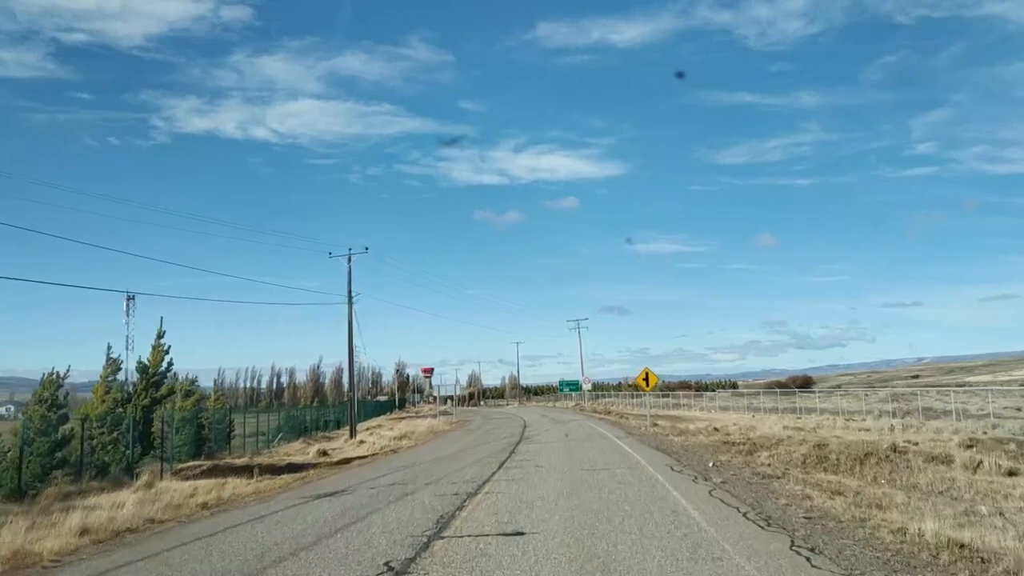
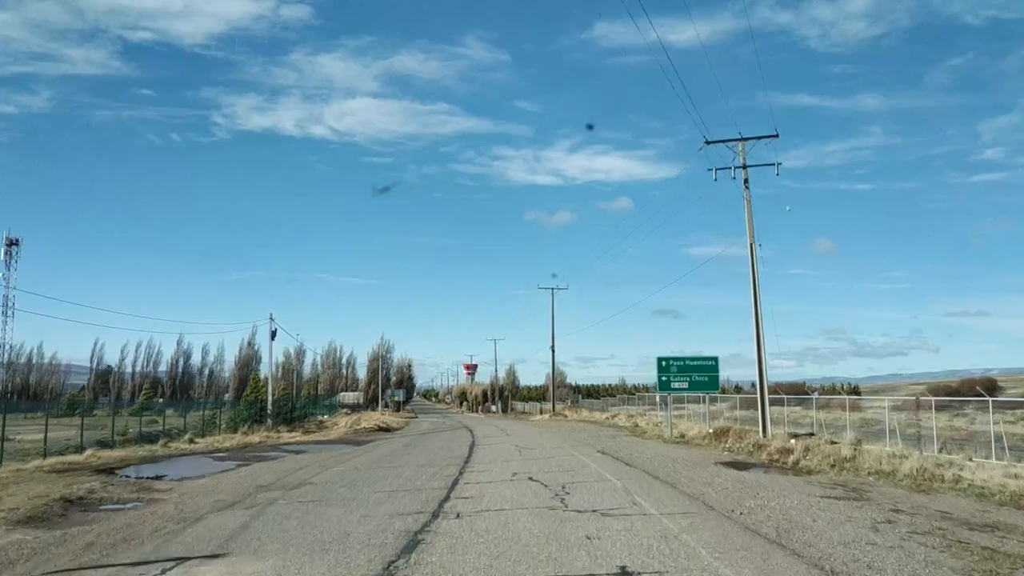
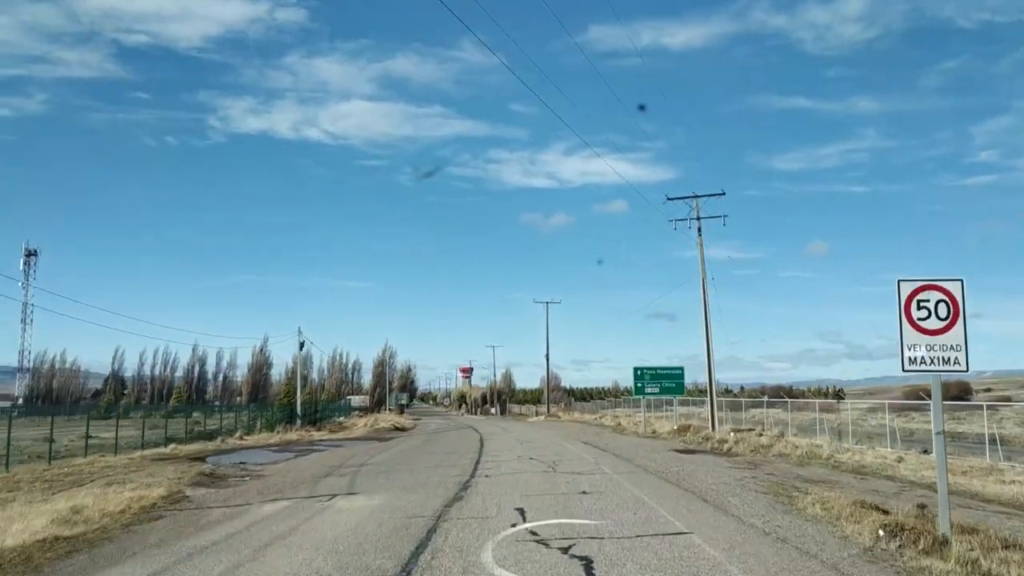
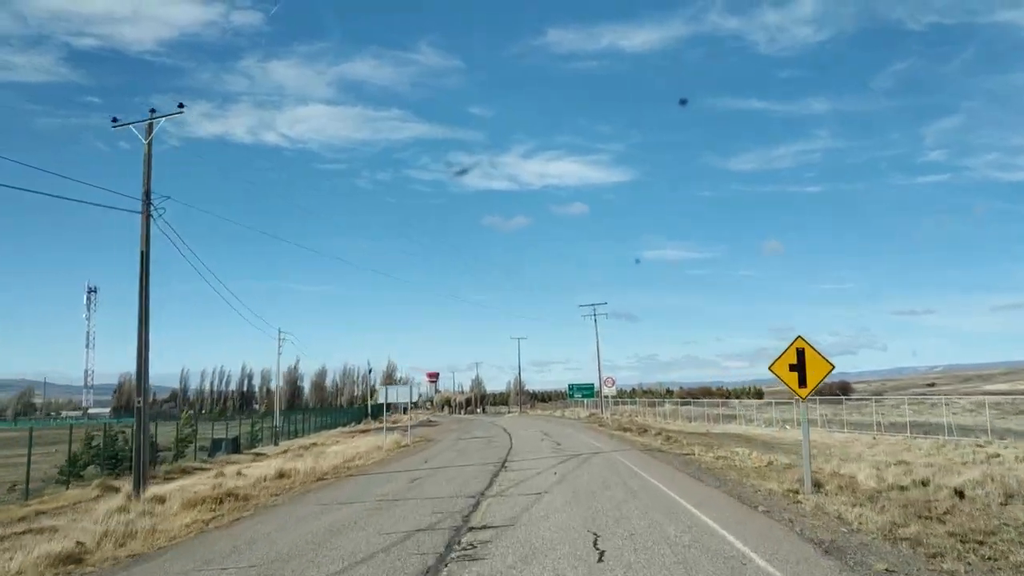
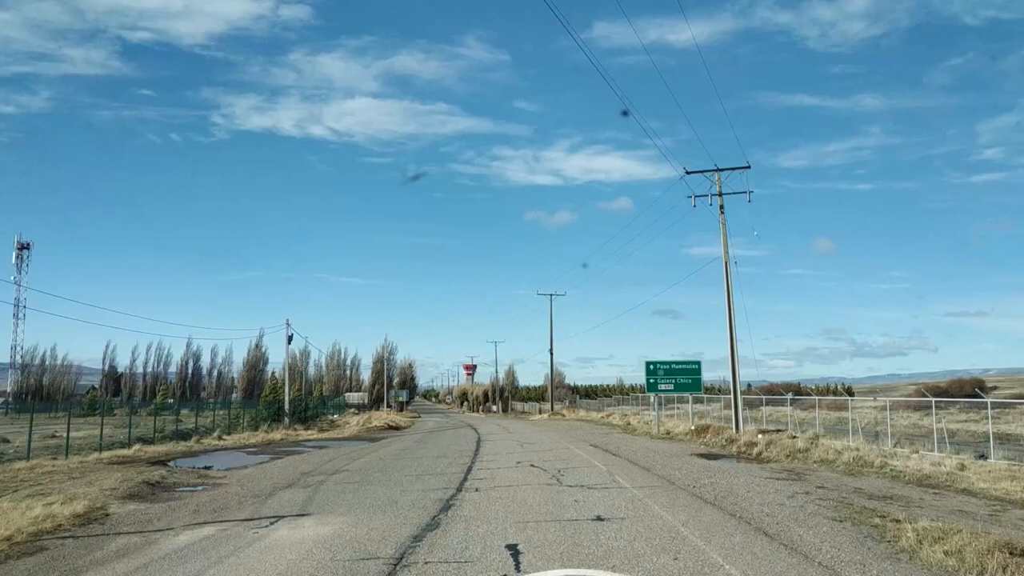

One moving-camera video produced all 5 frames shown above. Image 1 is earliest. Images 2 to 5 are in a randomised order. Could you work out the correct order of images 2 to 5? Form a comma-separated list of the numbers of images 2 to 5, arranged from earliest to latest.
4, 3, 5, 2
